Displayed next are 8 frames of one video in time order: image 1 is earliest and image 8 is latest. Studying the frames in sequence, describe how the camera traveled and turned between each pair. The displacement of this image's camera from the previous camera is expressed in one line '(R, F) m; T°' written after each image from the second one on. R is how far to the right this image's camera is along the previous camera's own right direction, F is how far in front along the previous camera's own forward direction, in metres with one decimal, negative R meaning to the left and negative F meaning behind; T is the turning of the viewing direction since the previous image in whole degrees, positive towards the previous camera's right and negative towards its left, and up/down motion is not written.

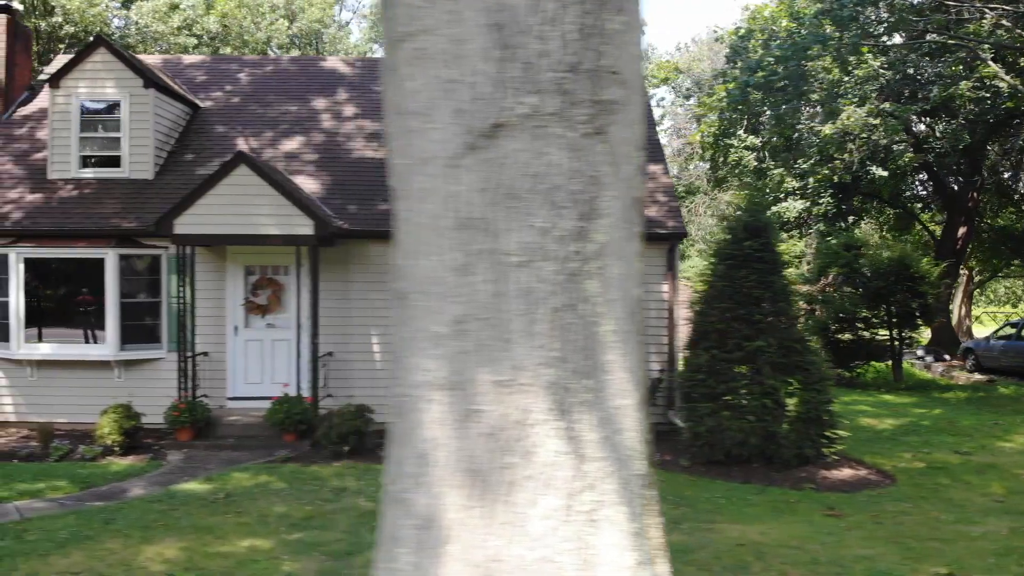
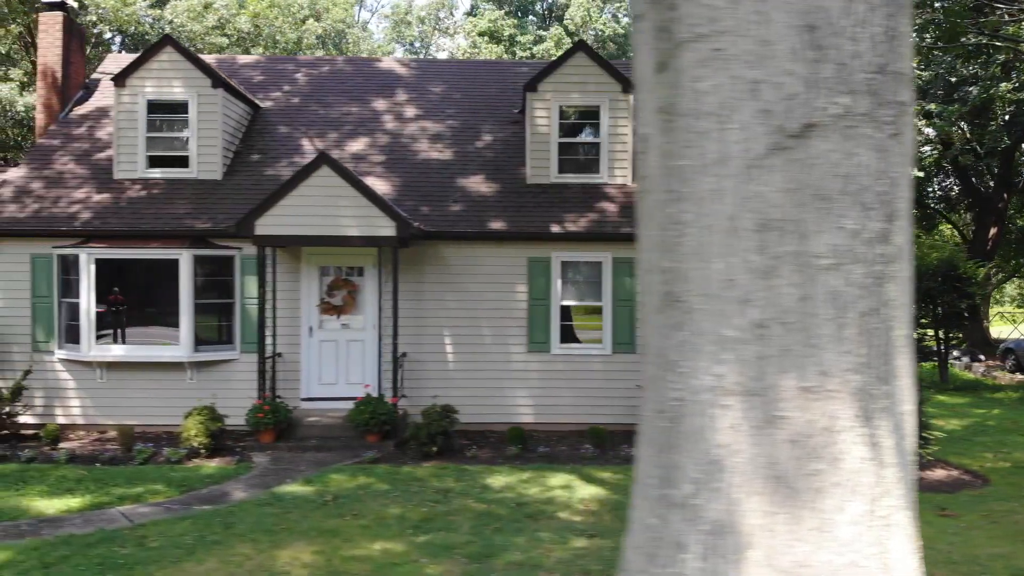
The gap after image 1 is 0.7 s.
(-2.8, 0.0) m; 0°
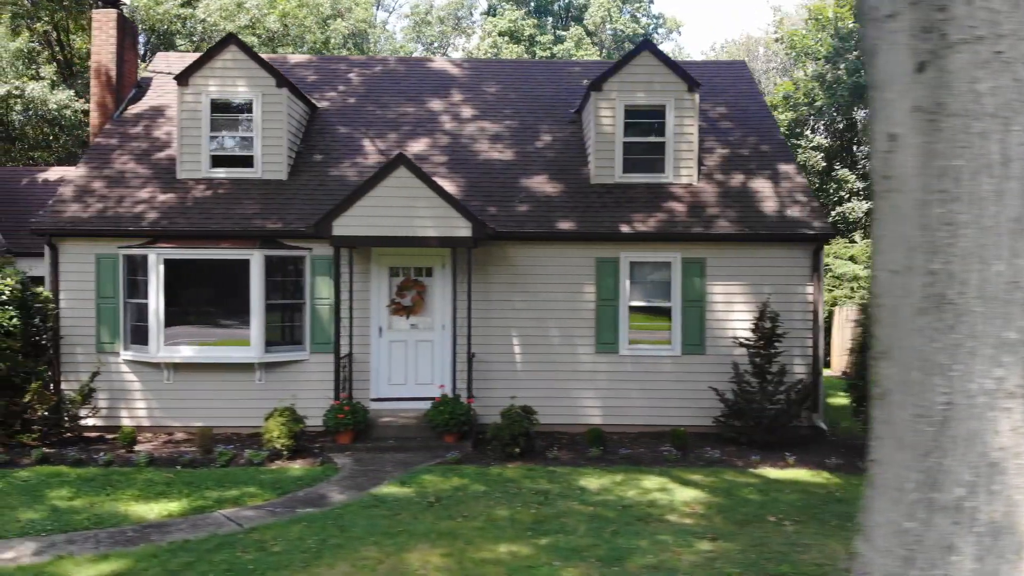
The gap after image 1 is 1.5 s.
(-2.6, 0.0) m; 0°
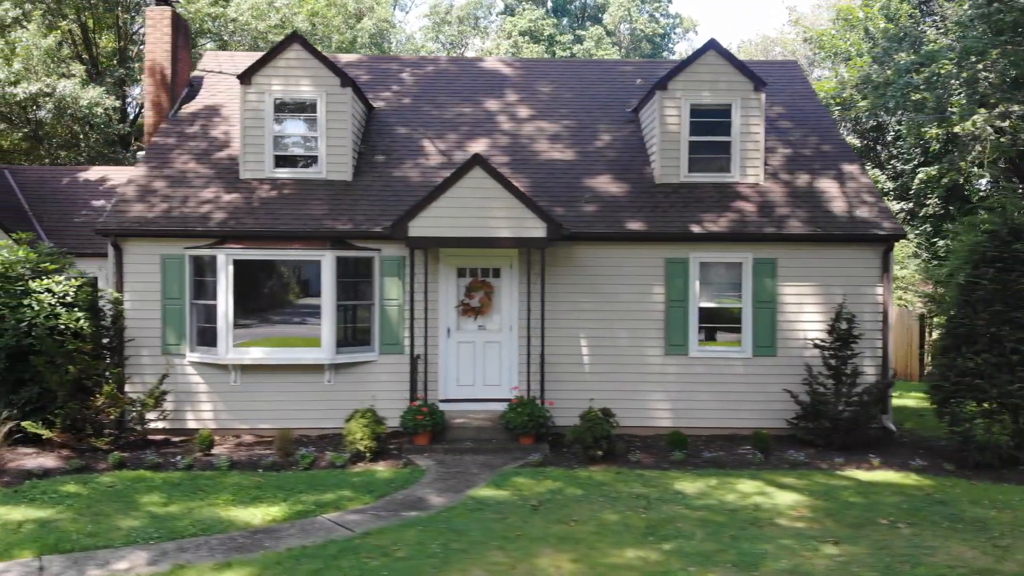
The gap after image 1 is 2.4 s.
(-2.5, +0.1) m; 0°
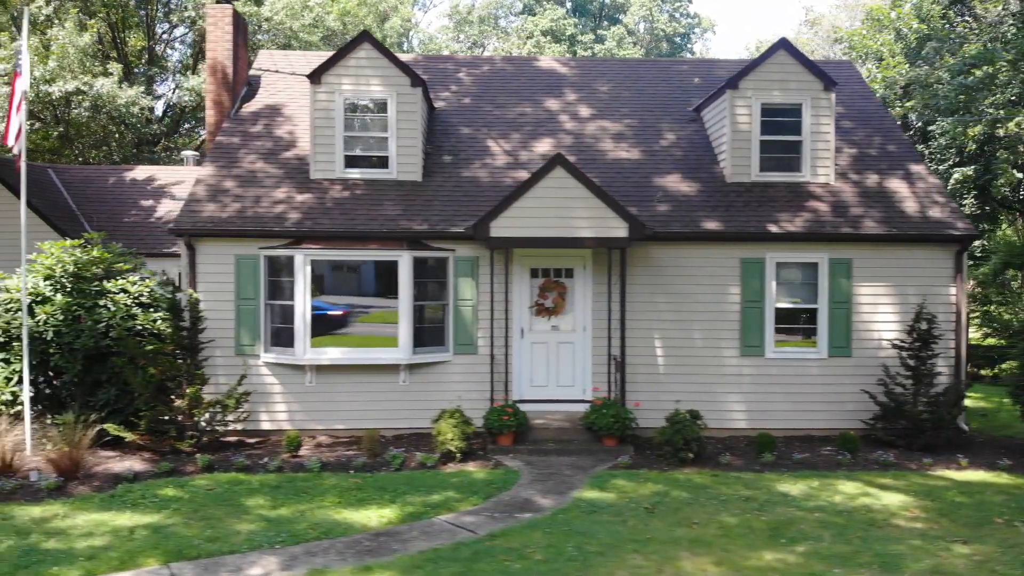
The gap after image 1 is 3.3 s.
(-2.7, +0.1) m; 0°
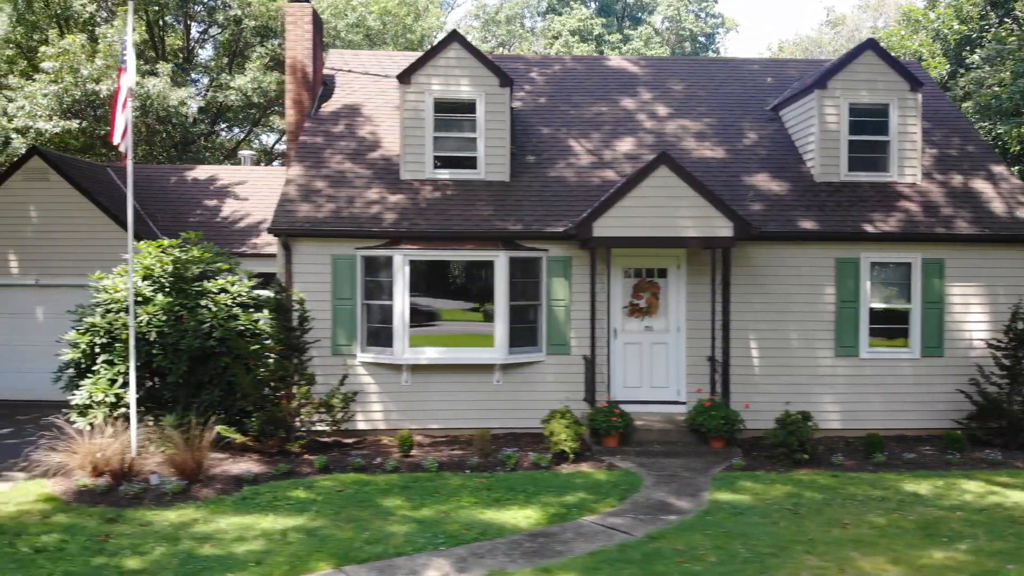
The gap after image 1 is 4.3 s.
(-3.4, 0.0) m; 0°
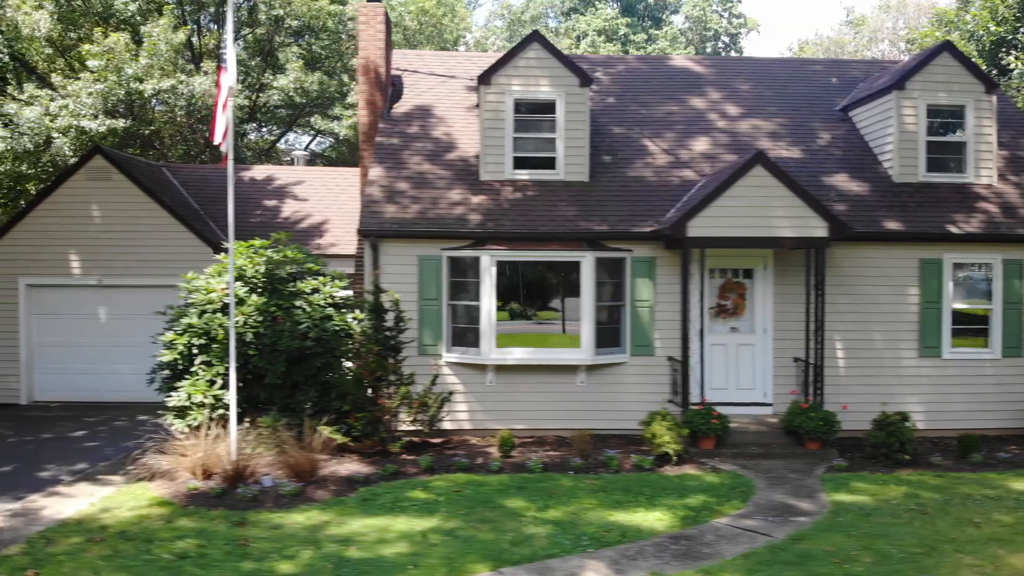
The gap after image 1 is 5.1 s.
(-3.0, 0.0) m; 0°
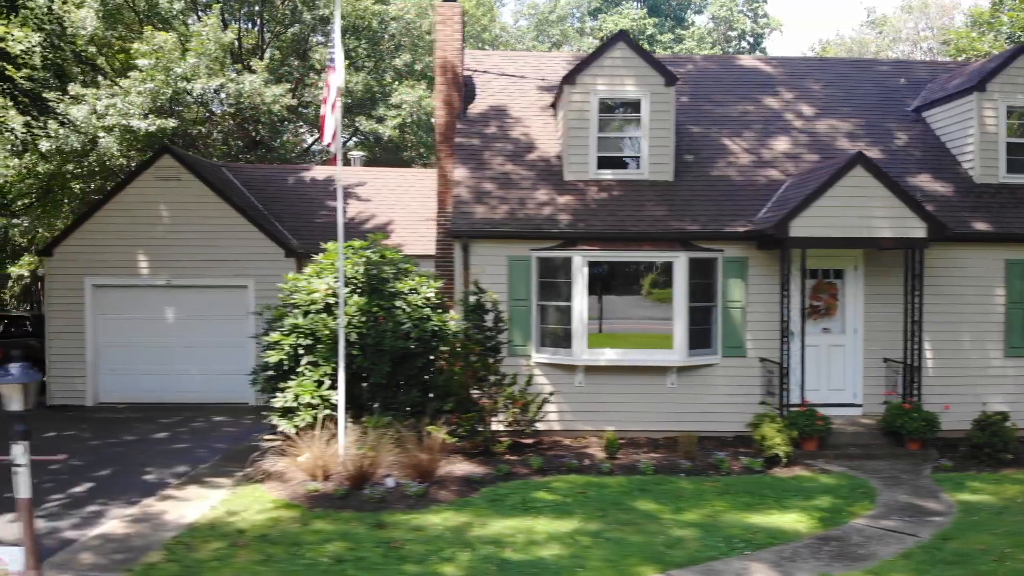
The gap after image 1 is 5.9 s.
(-3.2, 0.0) m; 0°
